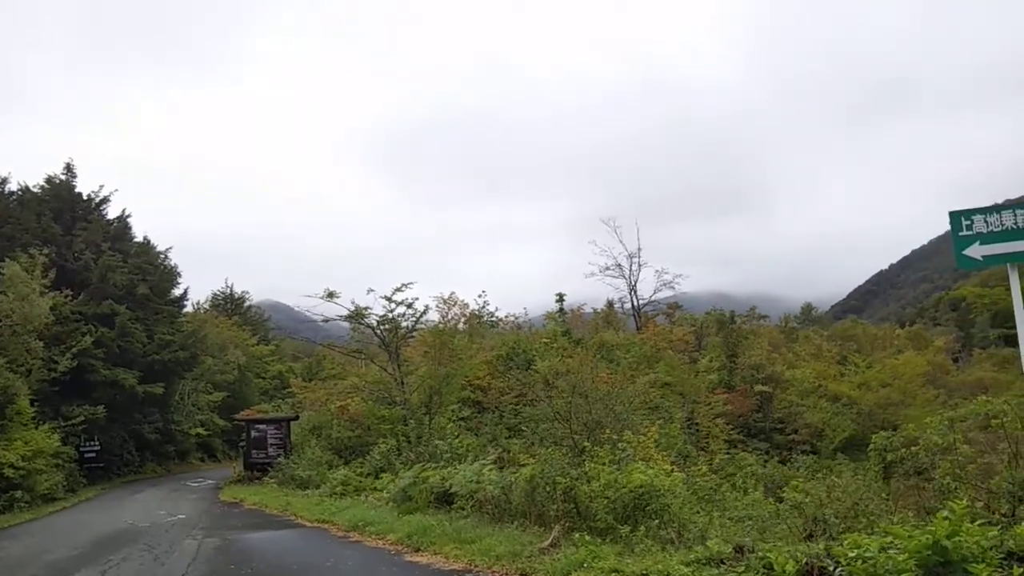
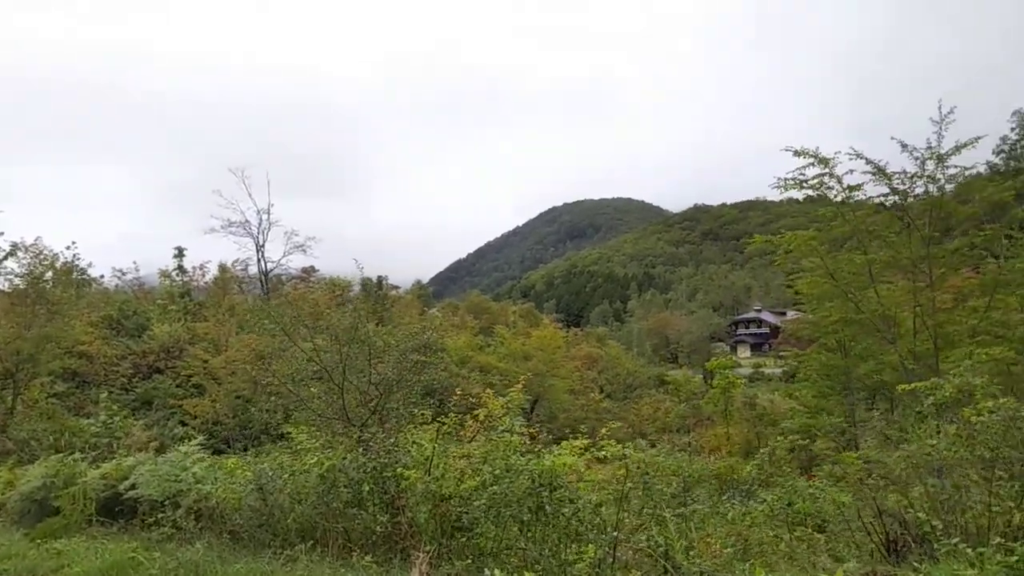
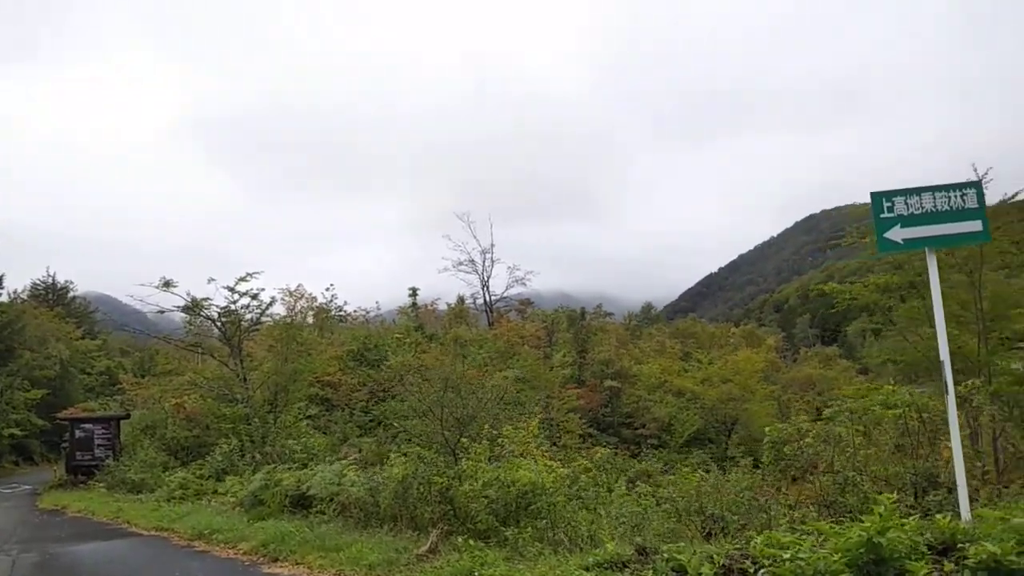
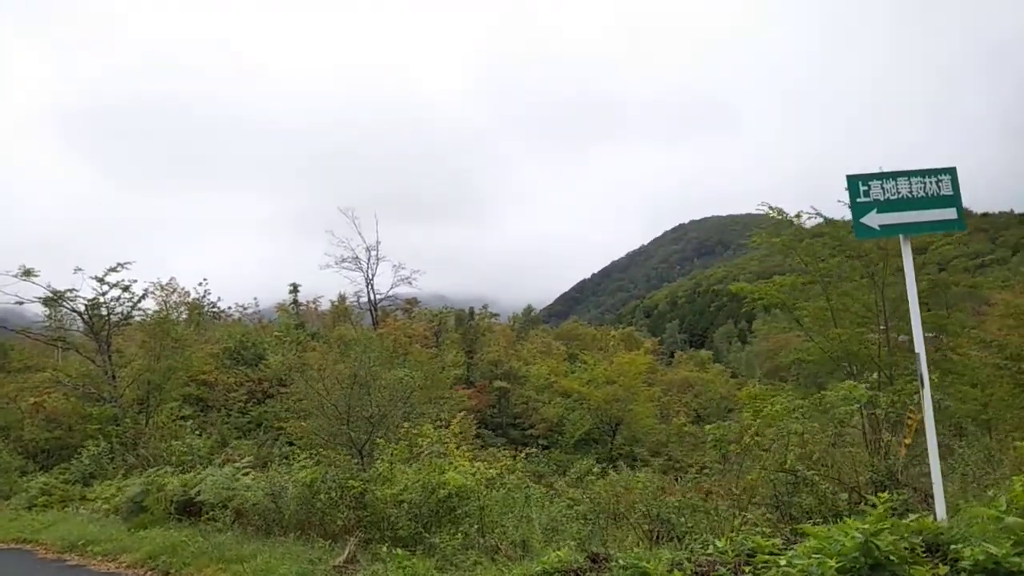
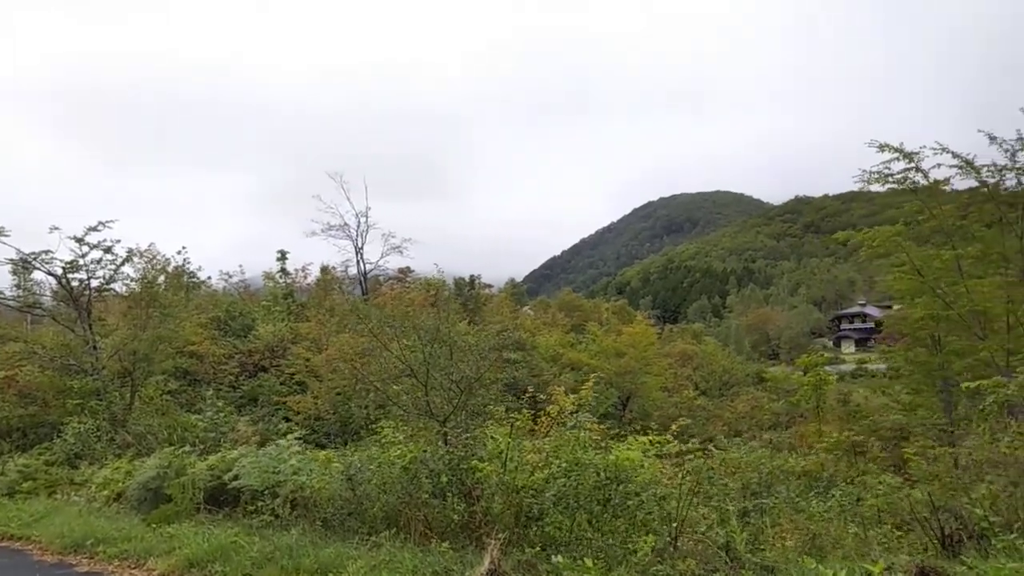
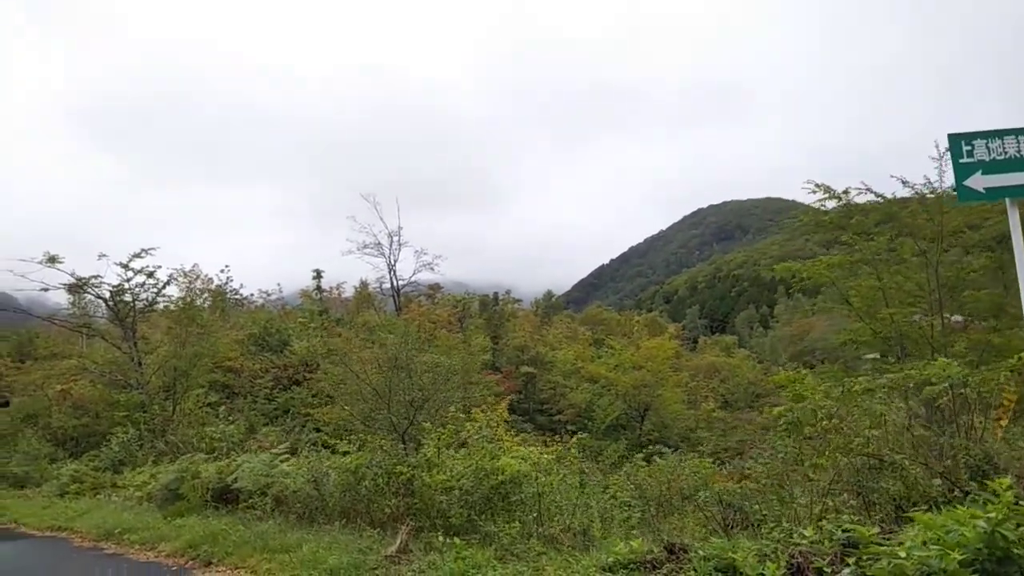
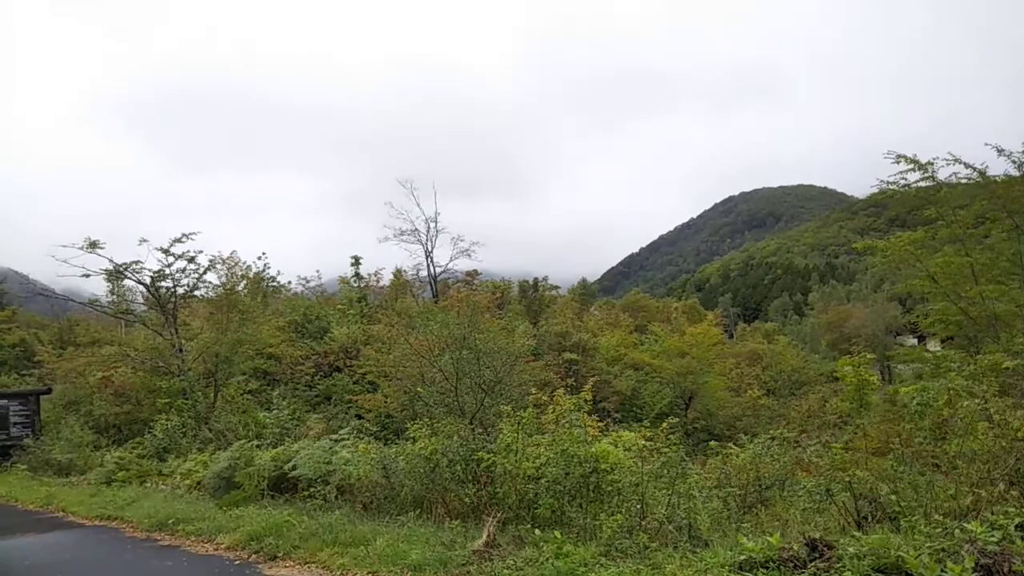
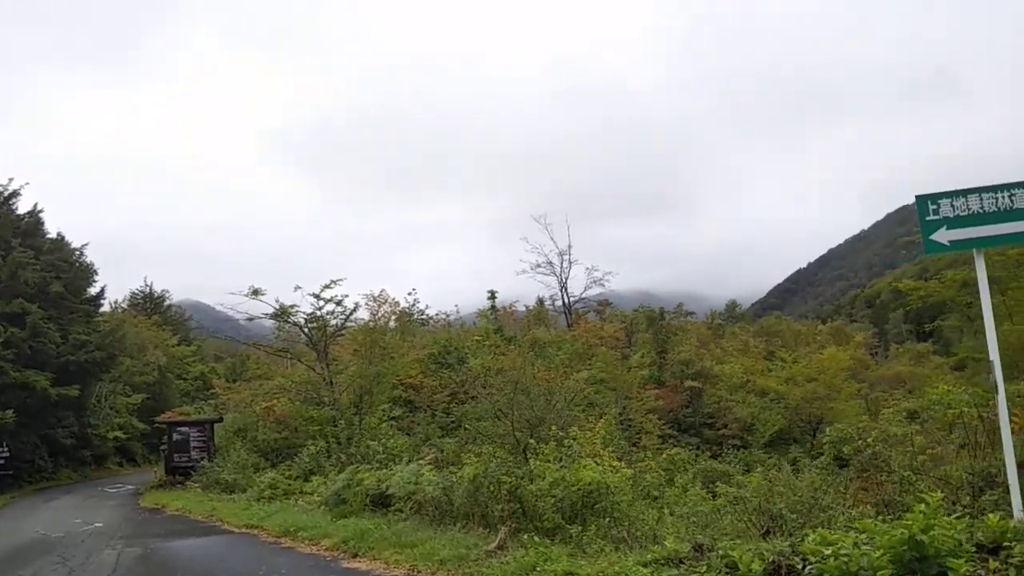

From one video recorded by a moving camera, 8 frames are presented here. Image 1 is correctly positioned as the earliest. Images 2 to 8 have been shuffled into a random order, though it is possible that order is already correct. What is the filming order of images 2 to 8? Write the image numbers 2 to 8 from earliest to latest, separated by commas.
8, 3, 4, 6, 7, 5, 2
